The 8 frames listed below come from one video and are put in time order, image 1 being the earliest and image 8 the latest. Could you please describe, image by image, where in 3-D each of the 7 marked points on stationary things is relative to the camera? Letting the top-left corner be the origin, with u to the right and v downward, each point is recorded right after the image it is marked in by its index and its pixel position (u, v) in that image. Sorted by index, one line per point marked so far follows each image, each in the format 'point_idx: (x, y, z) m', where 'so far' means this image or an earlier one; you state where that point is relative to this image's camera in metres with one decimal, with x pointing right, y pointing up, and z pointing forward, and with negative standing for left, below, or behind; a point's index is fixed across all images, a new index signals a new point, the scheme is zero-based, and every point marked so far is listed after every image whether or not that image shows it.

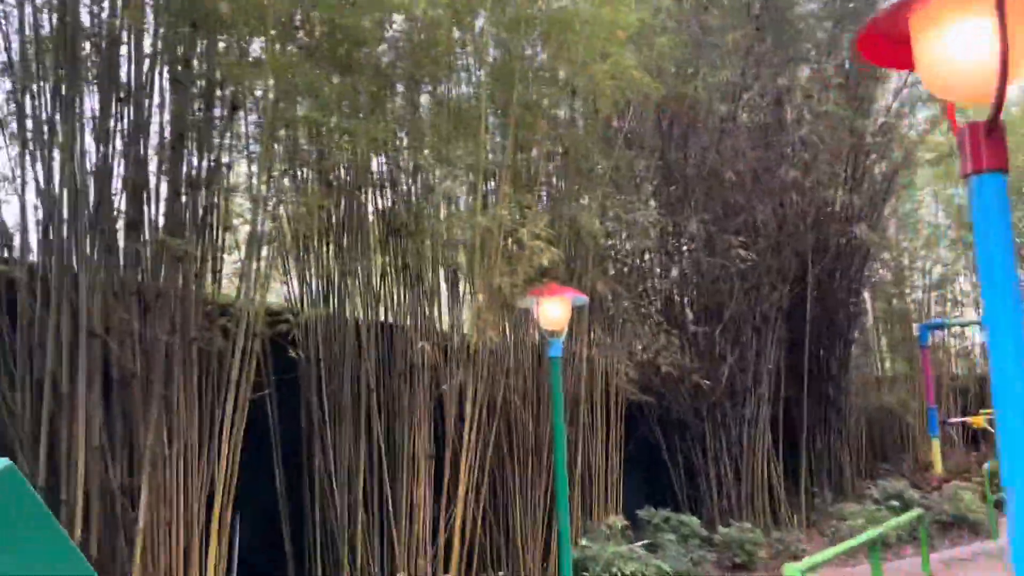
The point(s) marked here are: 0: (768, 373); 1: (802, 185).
0: (+1.4, -0.5, +5.0) m
1: (+1.6, +0.6, +4.9) m
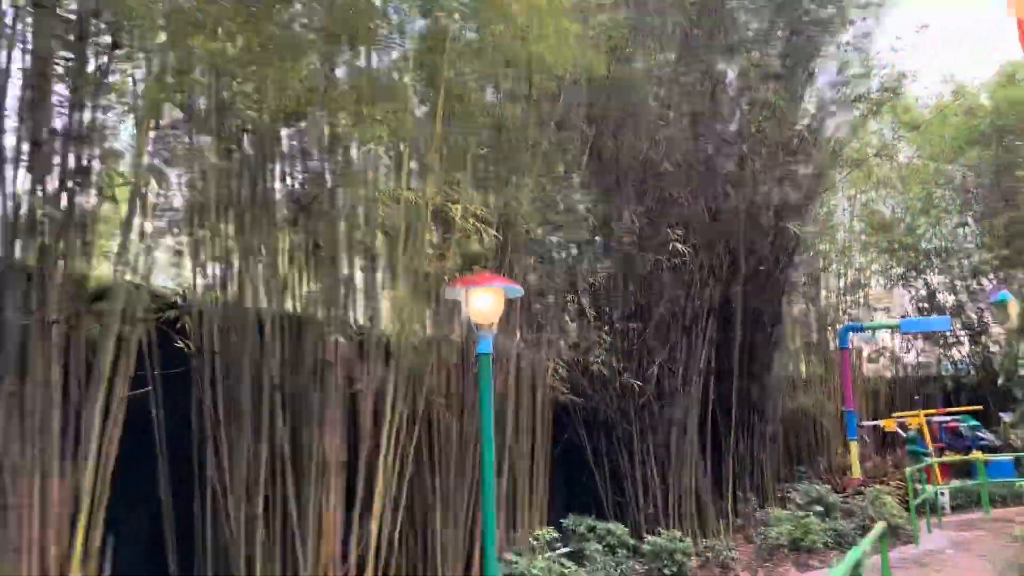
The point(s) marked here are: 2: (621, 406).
0: (+1.0, -0.4, +4.8) m
1: (+1.2, +0.6, +4.7) m
2: (+0.6, -0.6, +4.7) m
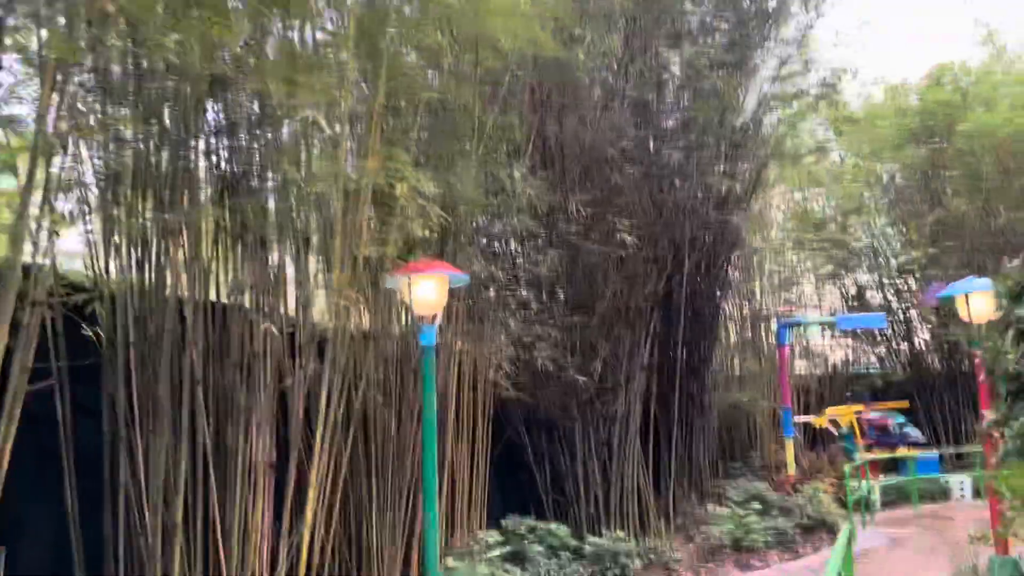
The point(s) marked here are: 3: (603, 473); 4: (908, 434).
0: (+0.7, -0.4, +4.7) m
1: (+0.9, +0.6, +4.6) m
2: (+0.3, -0.6, +4.5) m
3: (+0.5, -0.9, +4.6) m
4: (+3.6, -1.3, +8.2) m
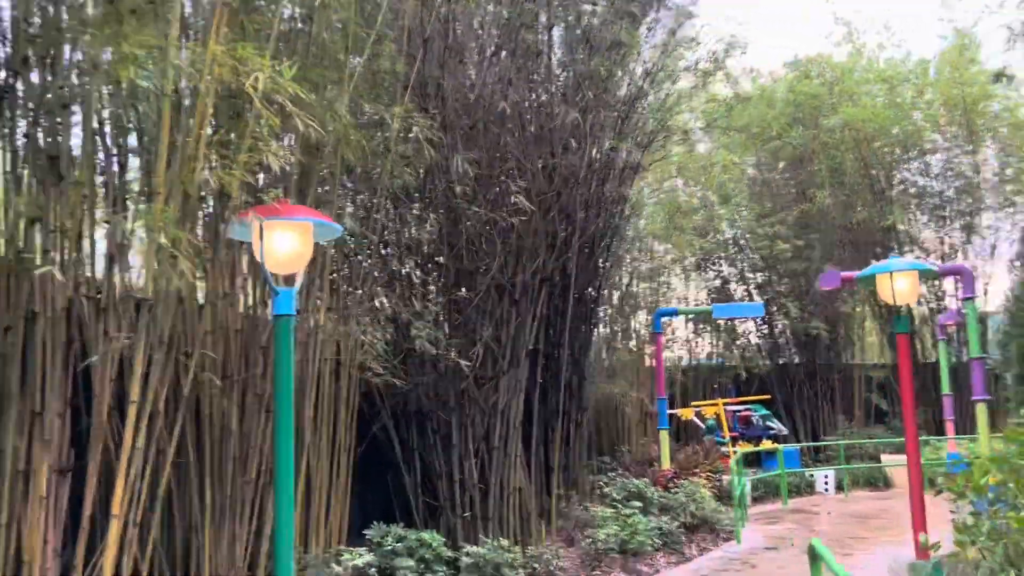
0: (+0.1, -0.3, +4.2) m
1: (+0.3, +0.7, +4.1) m
2: (-0.3, -0.4, +3.9) m
3: (-0.1, -0.8, +4.1) m
4: (+2.3, -1.2, +8.2) m
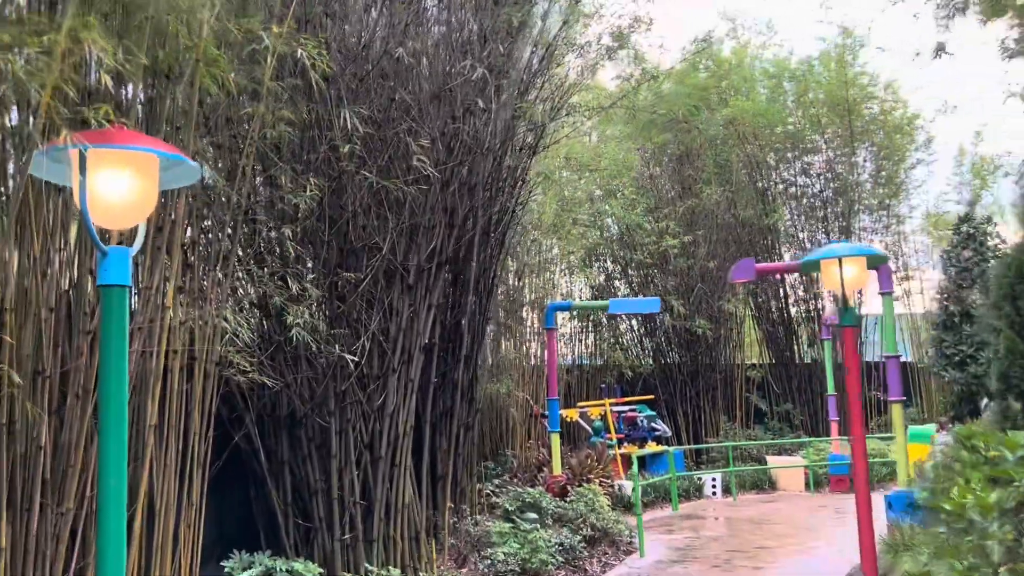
0: (-0.4, -0.2, +3.6) m
1: (-0.1, +0.8, +3.6) m
2: (-0.7, -0.4, +3.3) m
3: (-0.6, -0.8, +3.5) m
4: (+1.3, -1.2, +7.9) m
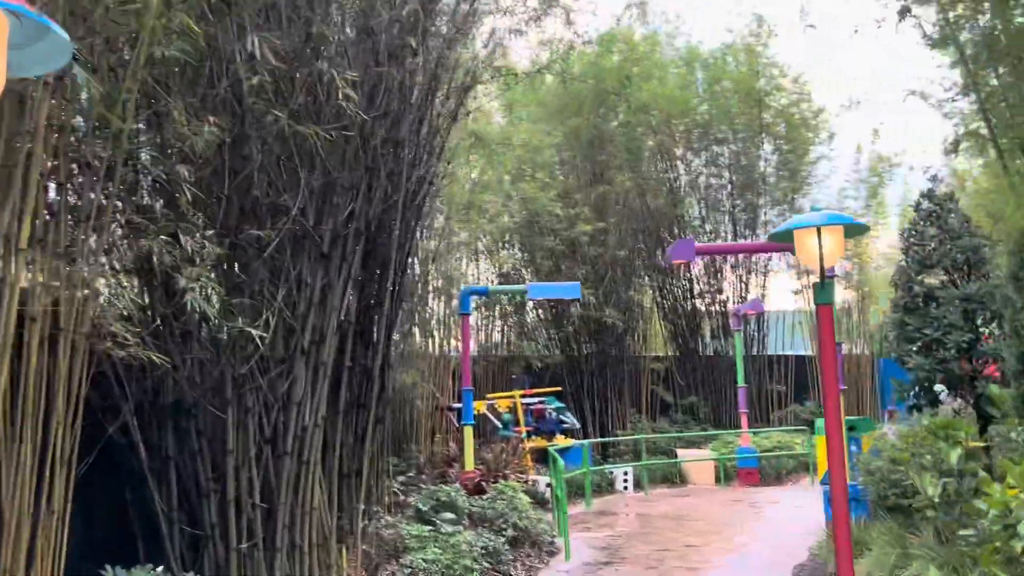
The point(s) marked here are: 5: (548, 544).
0: (-0.6, -0.1, +3.1) m
1: (-0.4, +0.9, +3.2) m
2: (-0.9, -0.3, +2.8) m
3: (-0.8, -0.7, +3.0) m
4: (+0.4, -1.1, +7.6) m
5: (+0.2, -1.3, +4.4) m
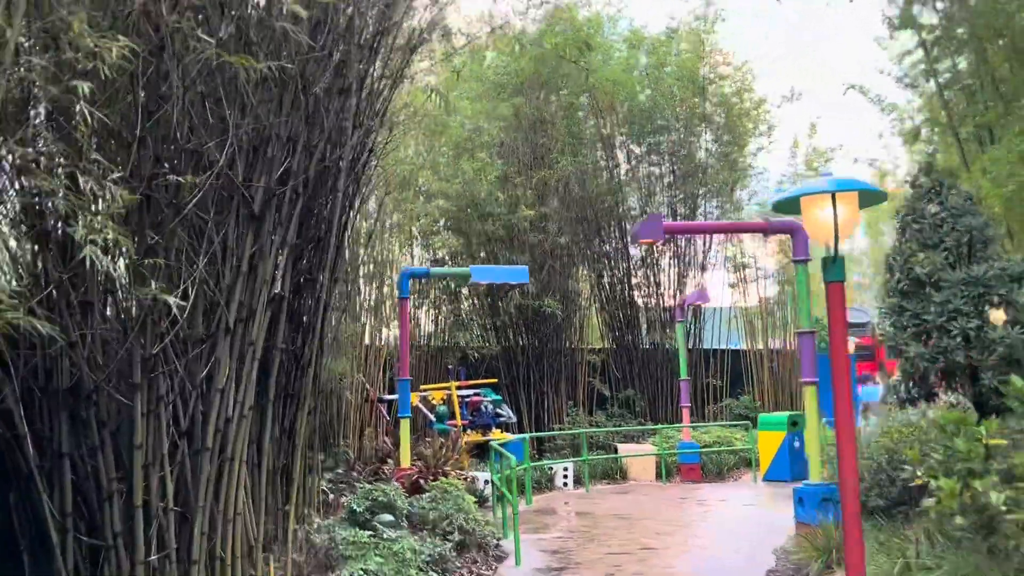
0: (-0.7, 0.0, +2.7) m
1: (-0.5, +1.0, +2.7) m
2: (-1.0, -0.2, +2.3) m
3: (-0.9, -0.6, +2.5) m
4: (-0.1, -1.0, +7.2) m
5: (-0.1, -1.2, +4.1) m
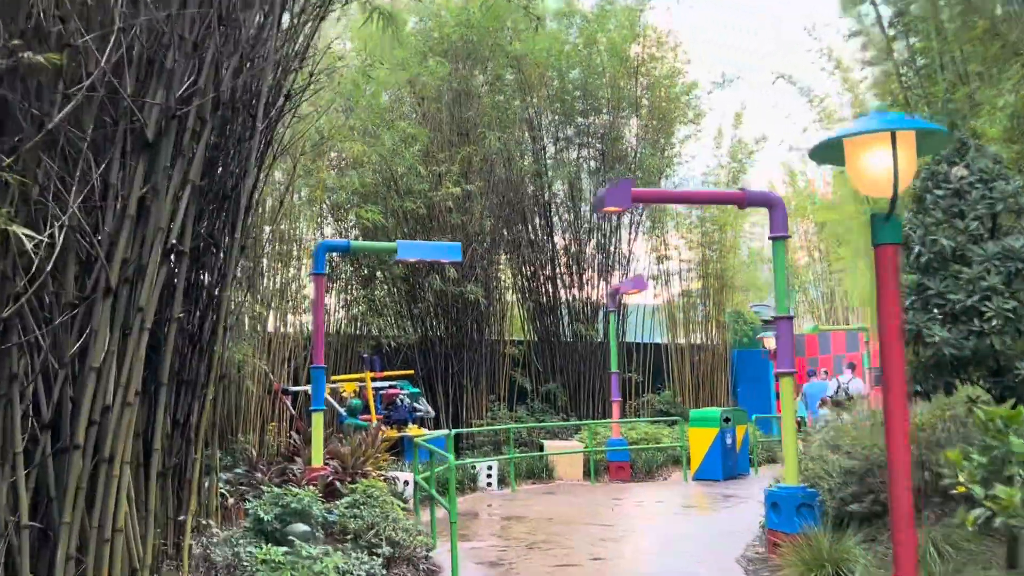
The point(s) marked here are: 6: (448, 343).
0: (-0.8, +0.1, +2.1) m
1: (-0.5, +1.1, +2.2) m
2: (-1.1, -0.1, +1.7) m
3: (-1.0, -0.4, +1.9) m
4: (-0.7, -0.9, +6.7) m
5: (-0.3, -1.1, +3.5) m
6: (-0.6, -0.5, +7.8) m
